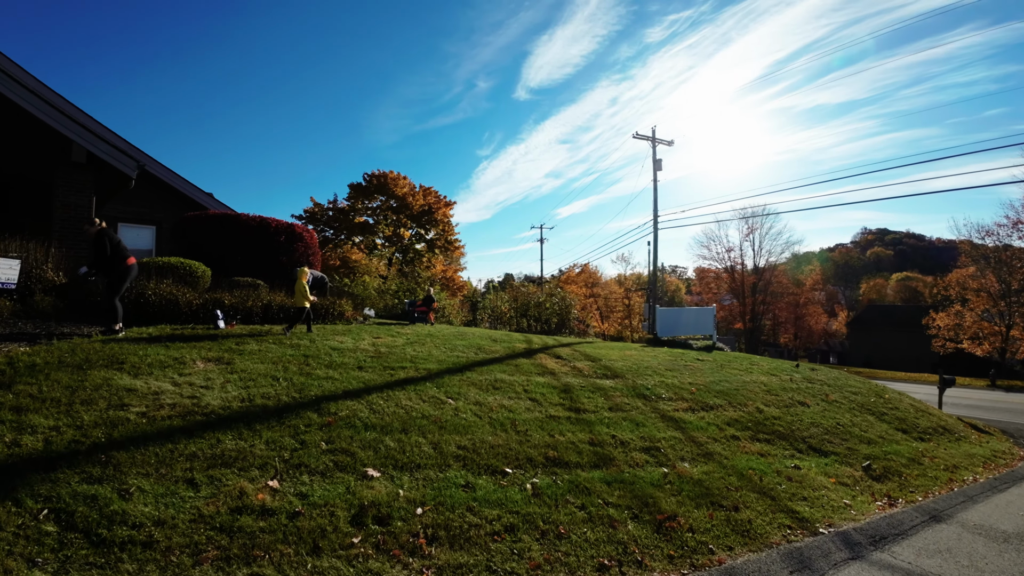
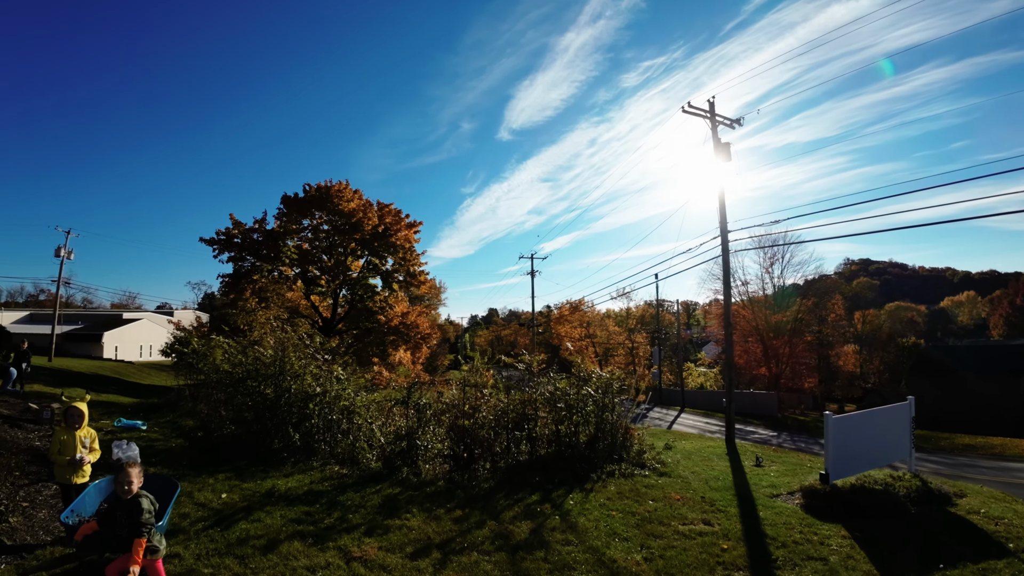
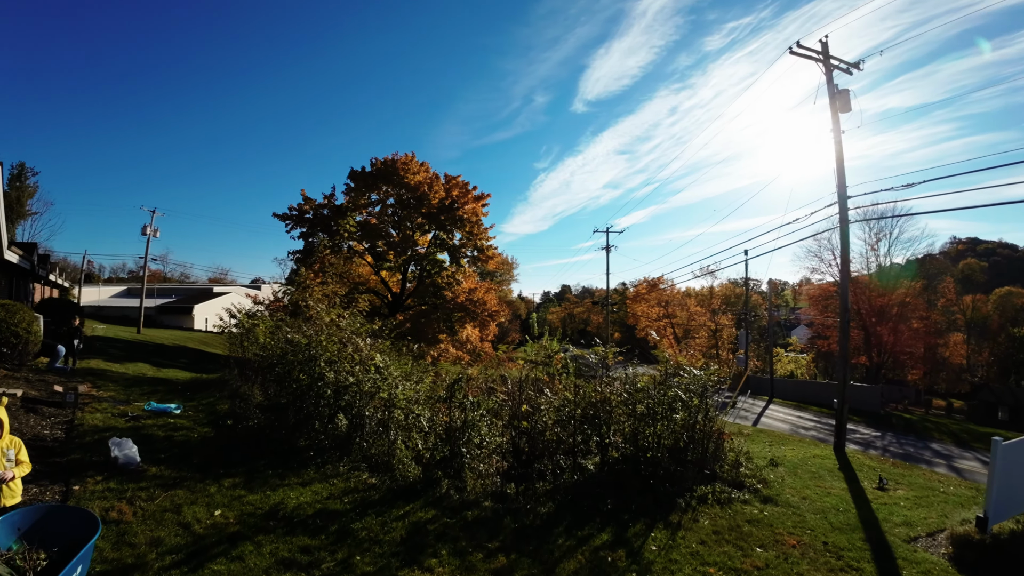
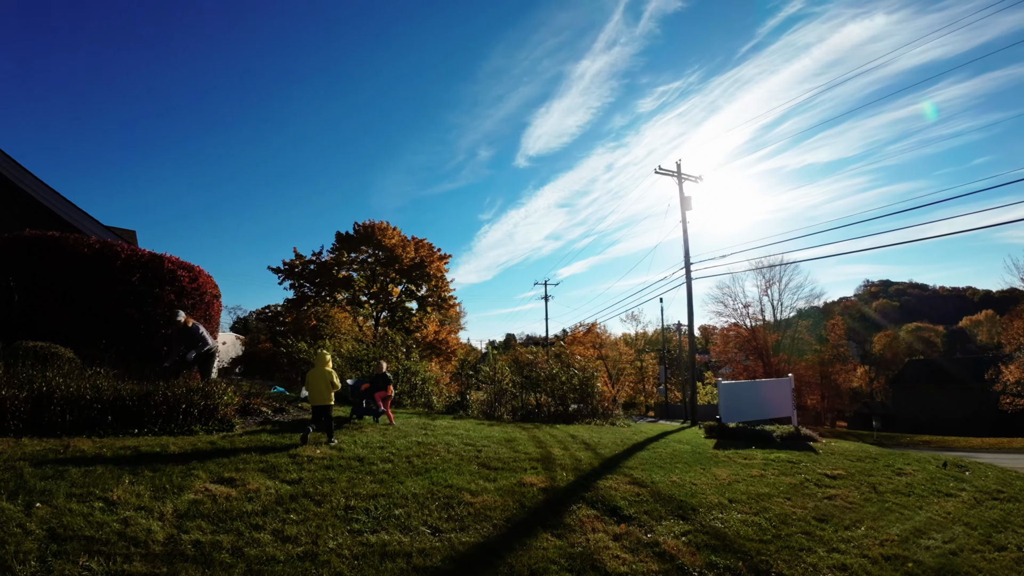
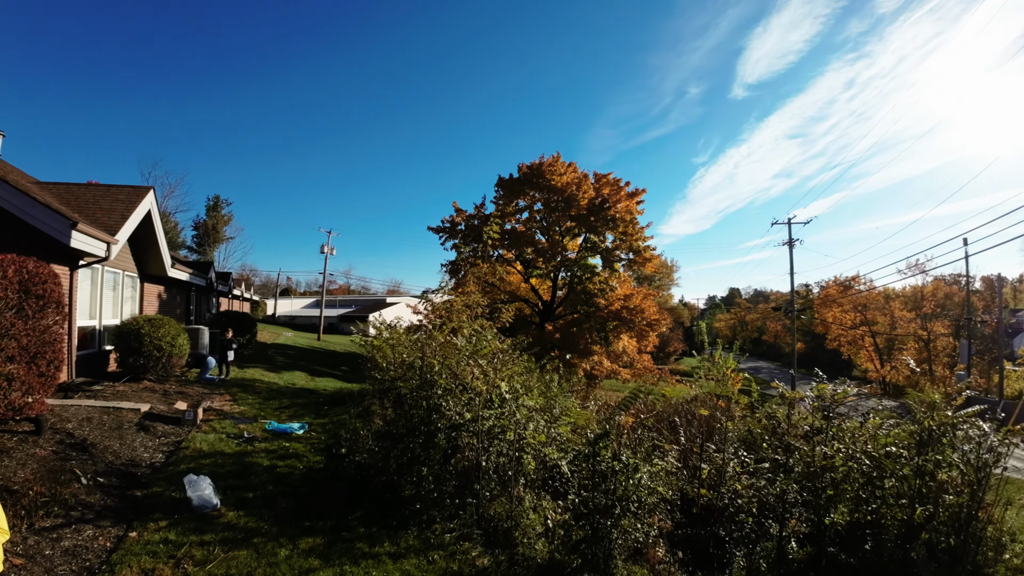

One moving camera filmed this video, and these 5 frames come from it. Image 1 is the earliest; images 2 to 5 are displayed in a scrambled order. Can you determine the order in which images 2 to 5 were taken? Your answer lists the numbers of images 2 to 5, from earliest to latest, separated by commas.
4, 2, 3, 5
